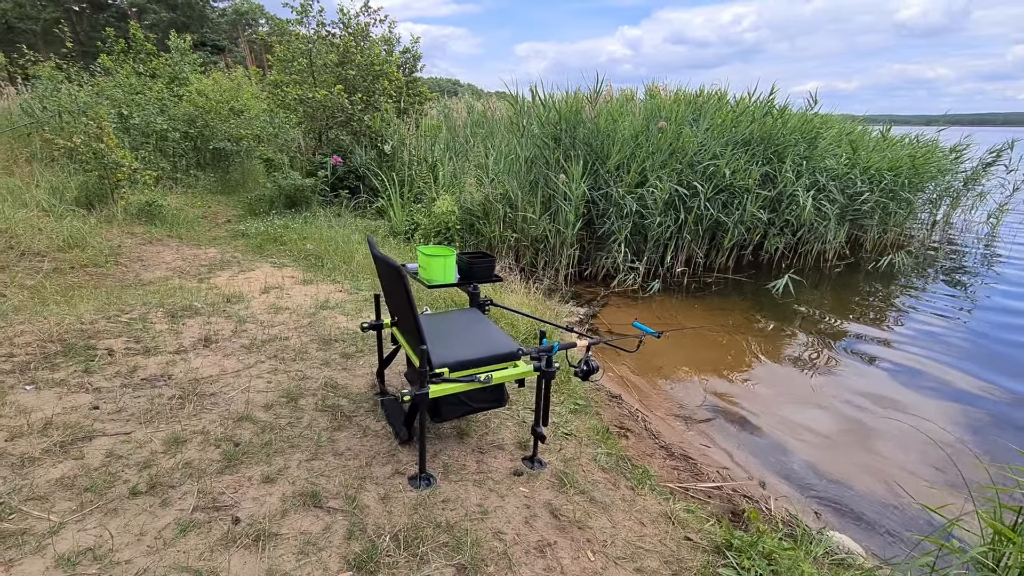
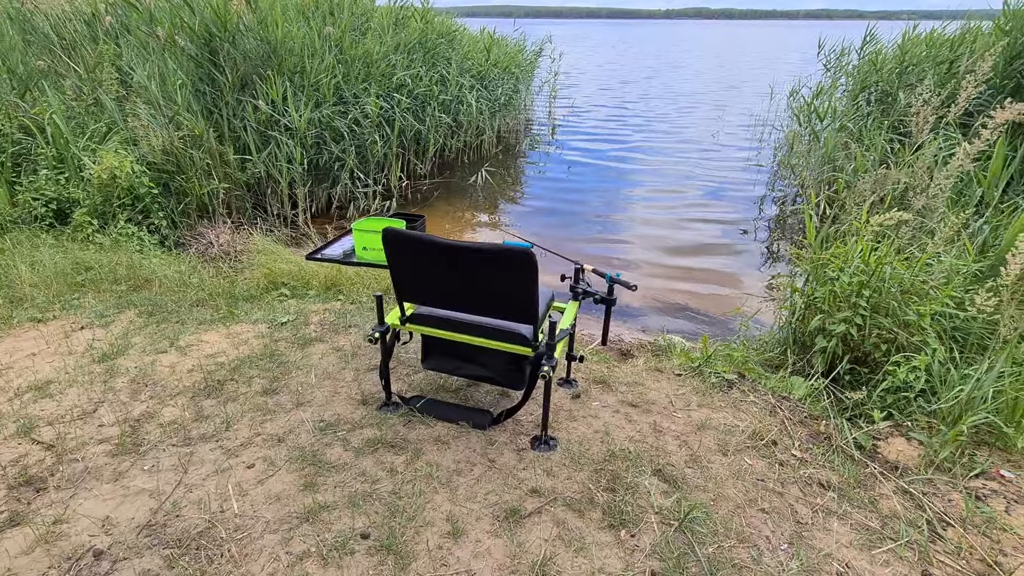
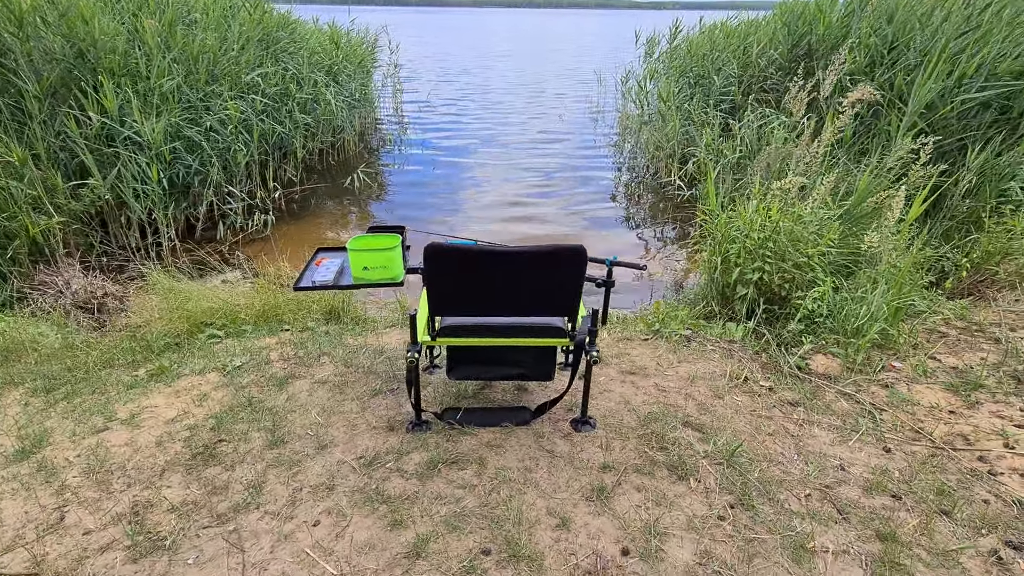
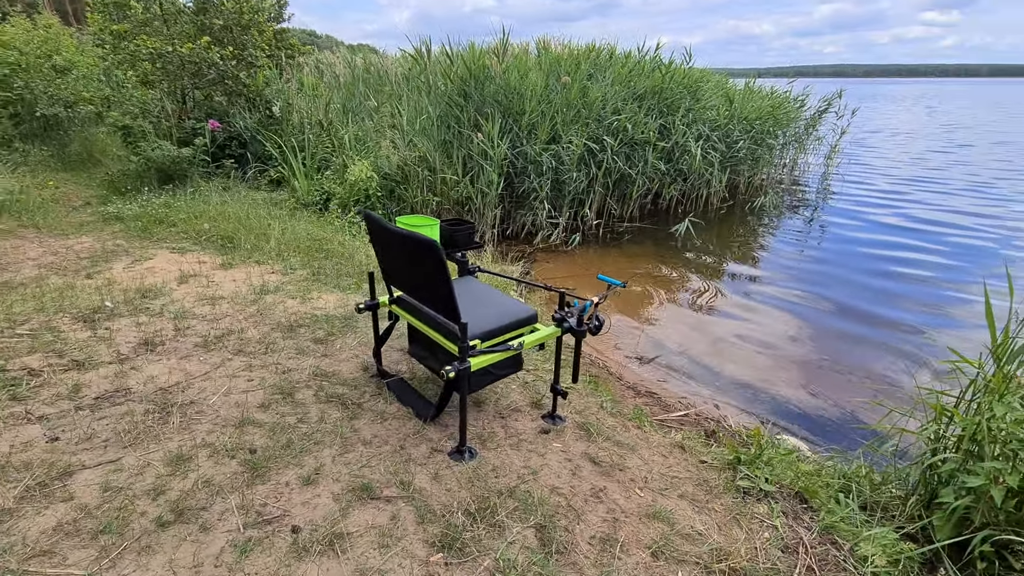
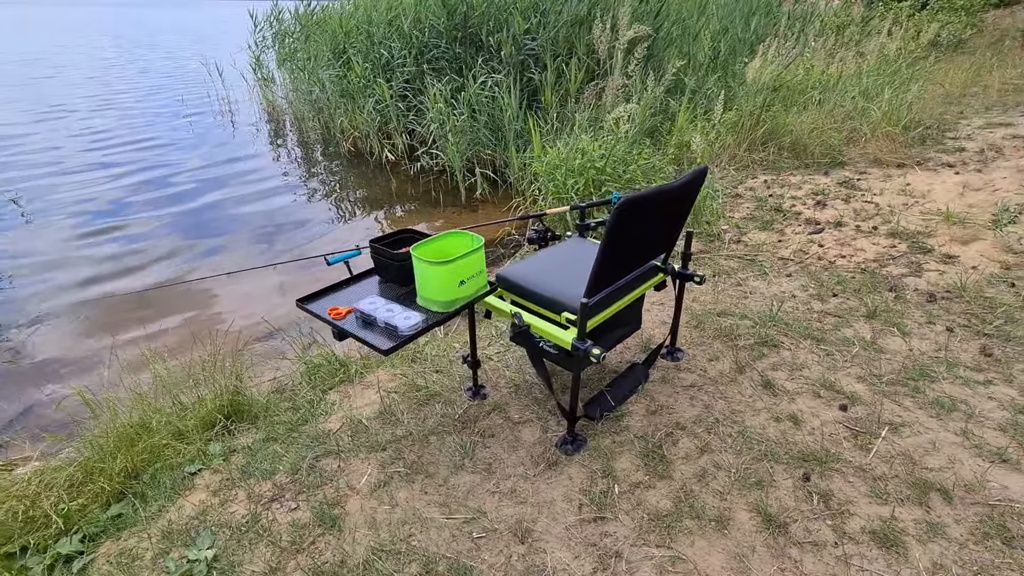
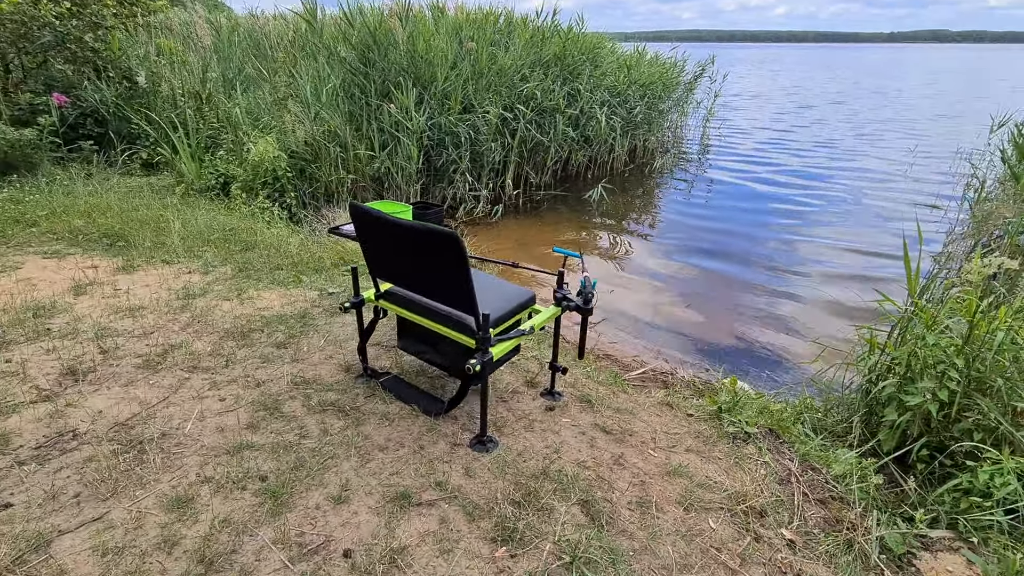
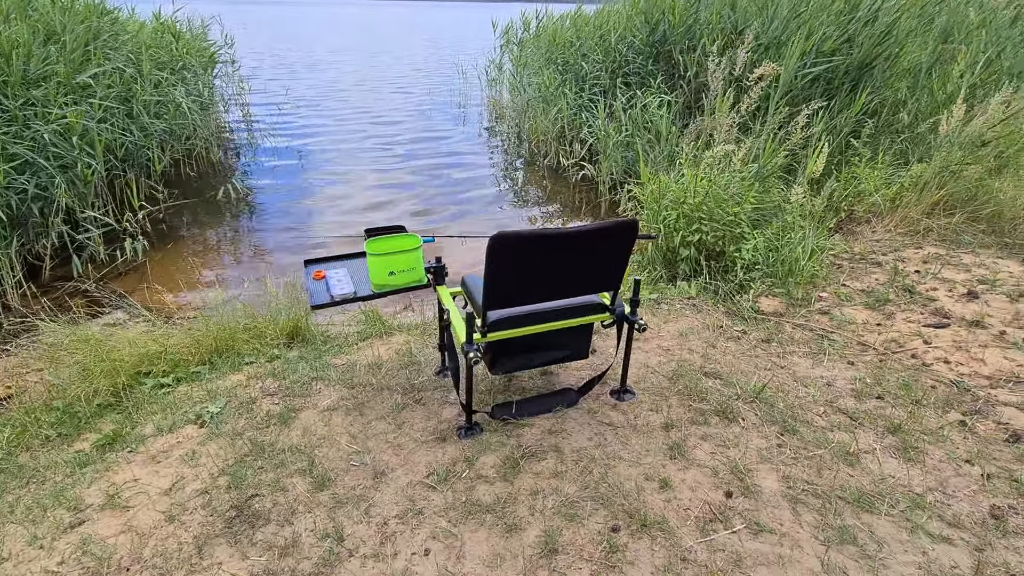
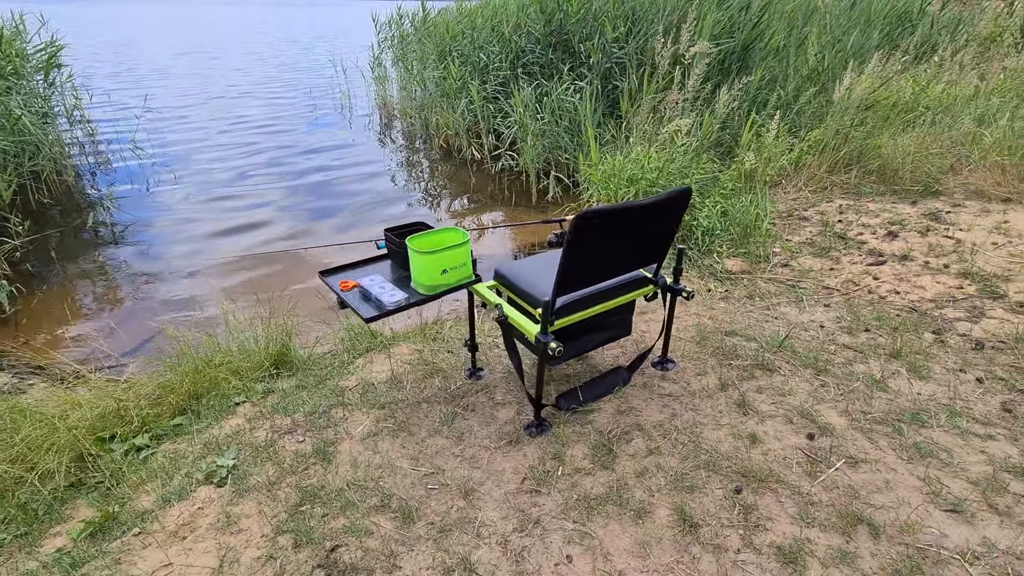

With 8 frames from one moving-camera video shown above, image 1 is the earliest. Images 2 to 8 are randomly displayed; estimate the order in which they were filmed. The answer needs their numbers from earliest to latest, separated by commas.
4, 6, 2, 3, 7, 8, 5
